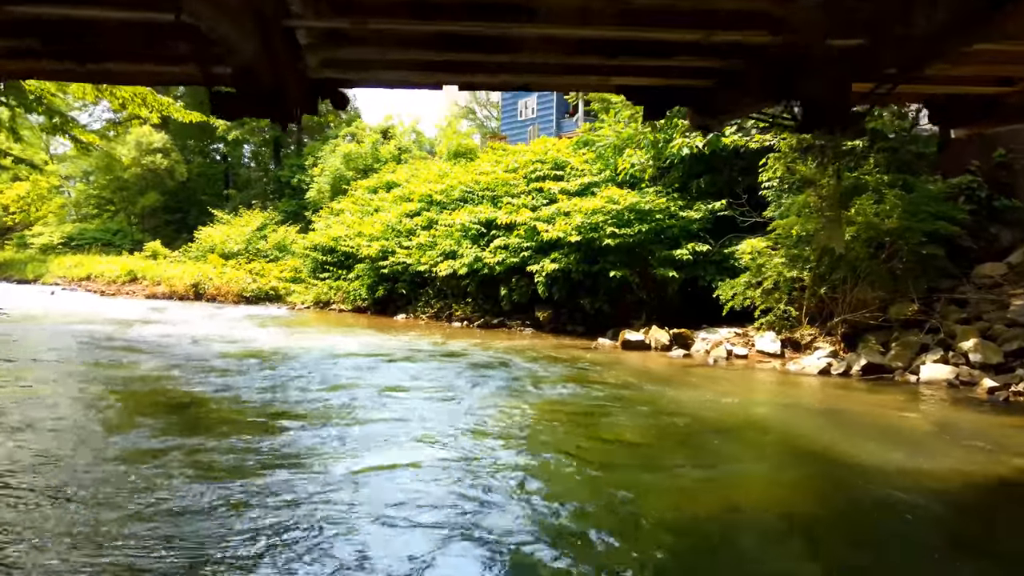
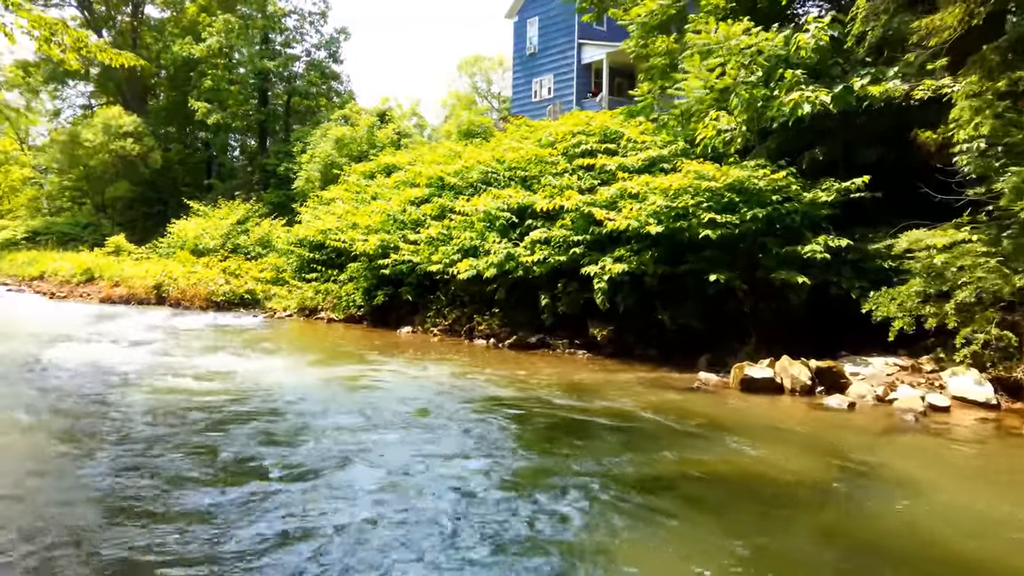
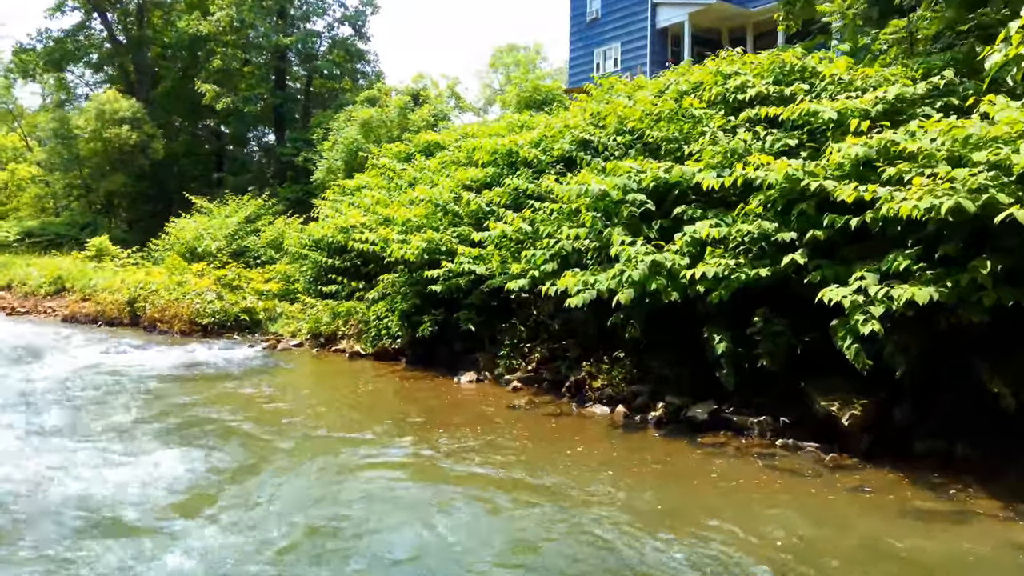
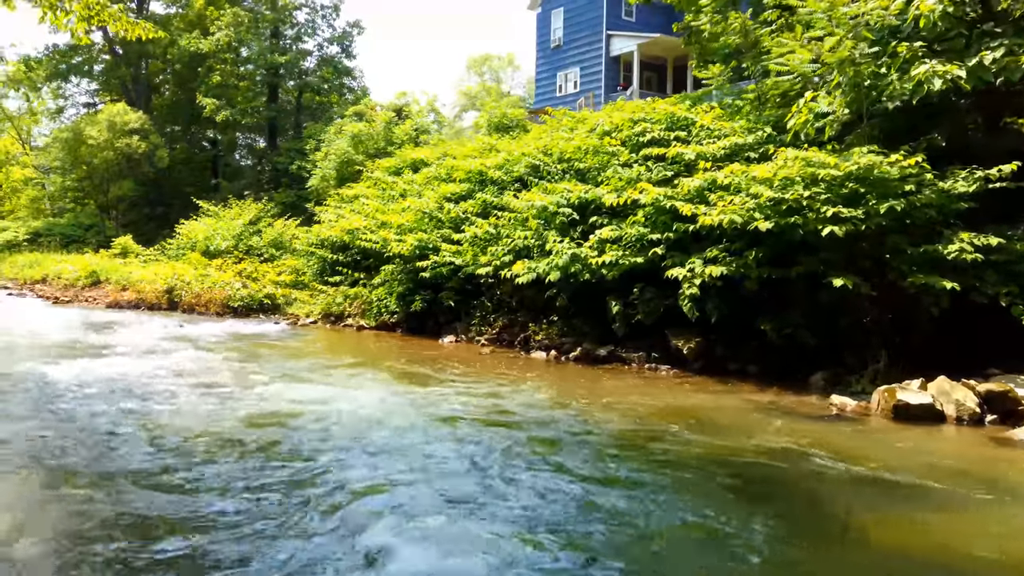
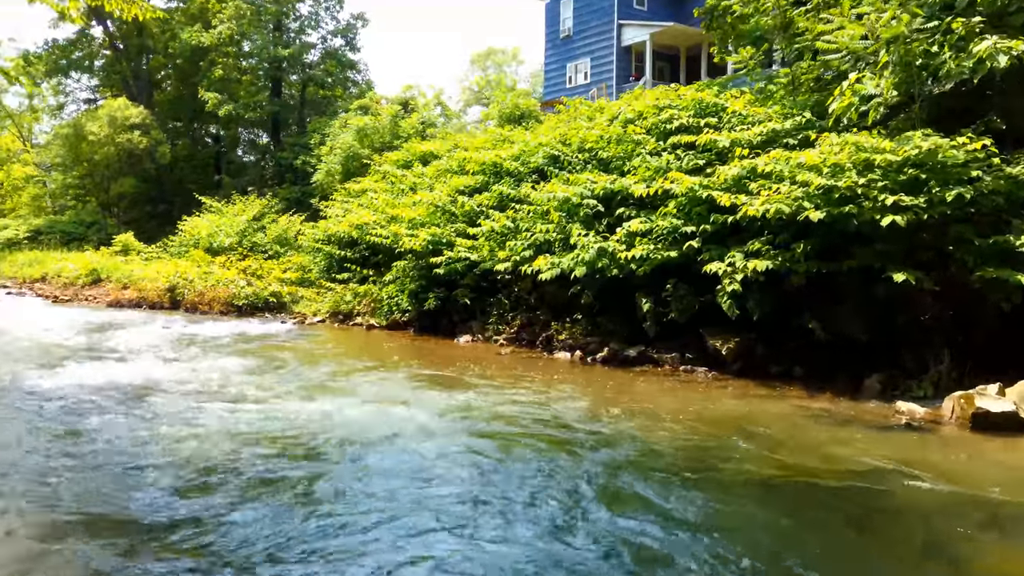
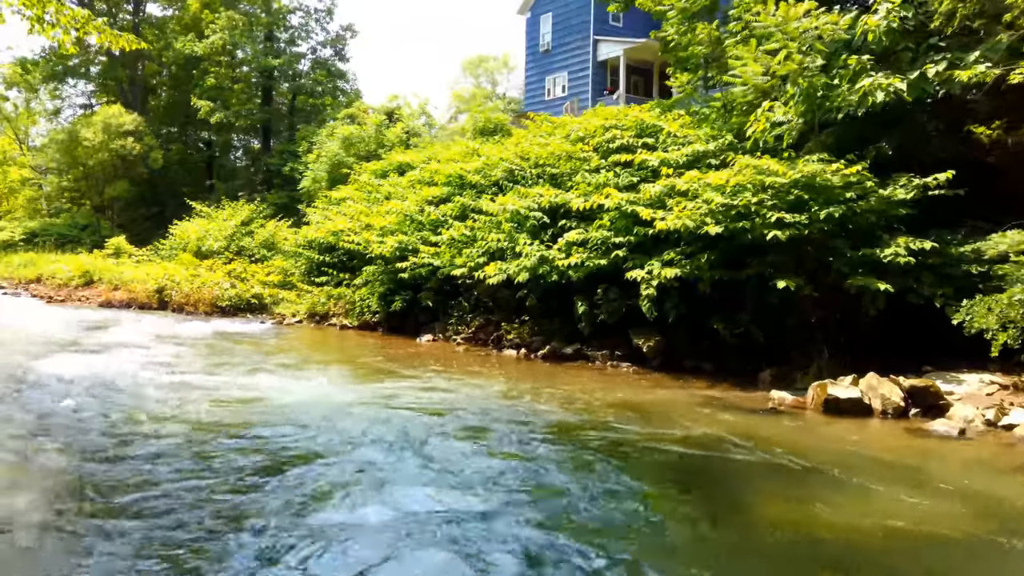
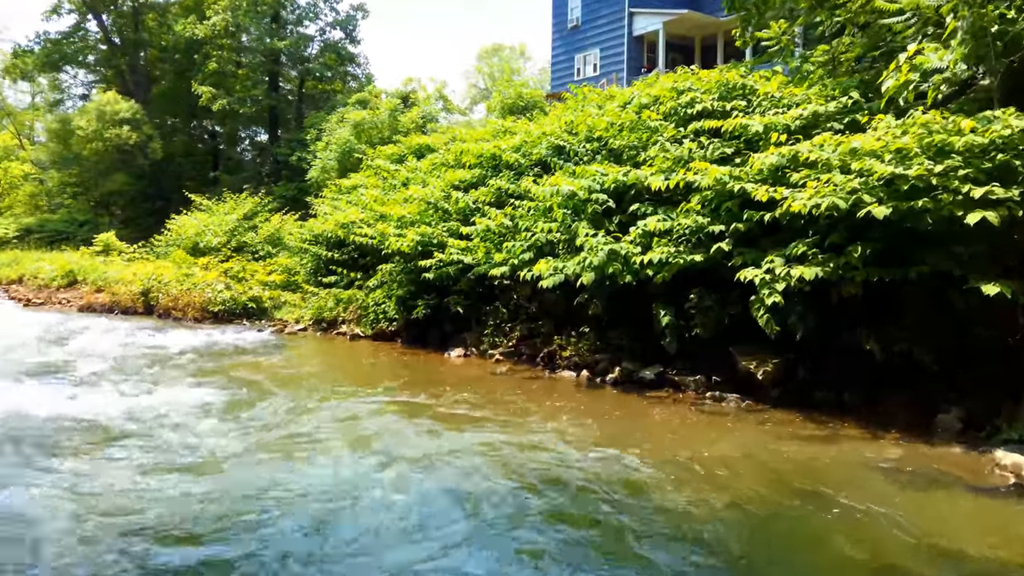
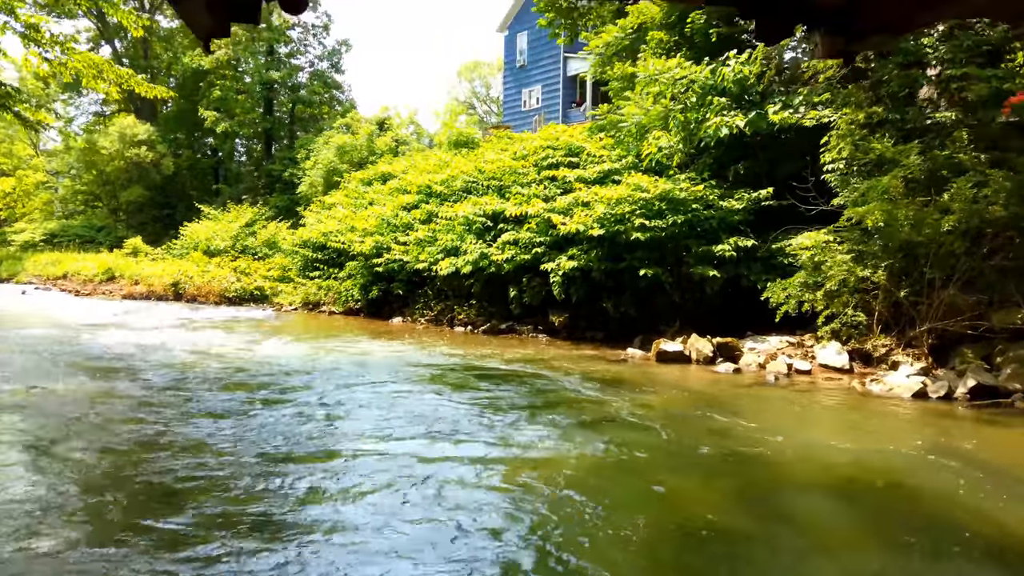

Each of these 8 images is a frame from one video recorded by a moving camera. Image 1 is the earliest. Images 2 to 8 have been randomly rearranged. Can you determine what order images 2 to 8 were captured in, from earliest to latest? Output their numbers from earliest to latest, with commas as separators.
8, 2, 6, 4, 5, 7, 3
